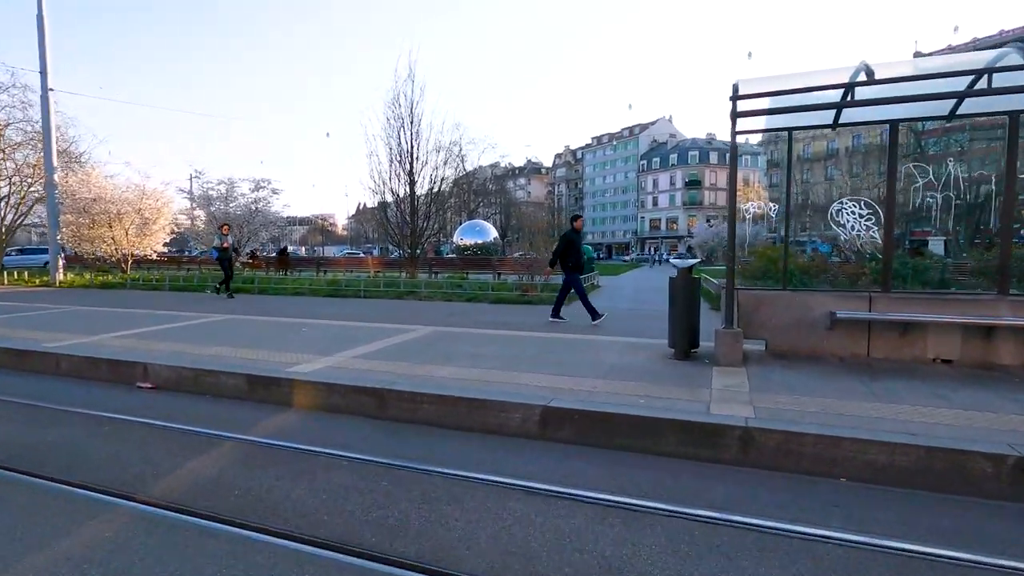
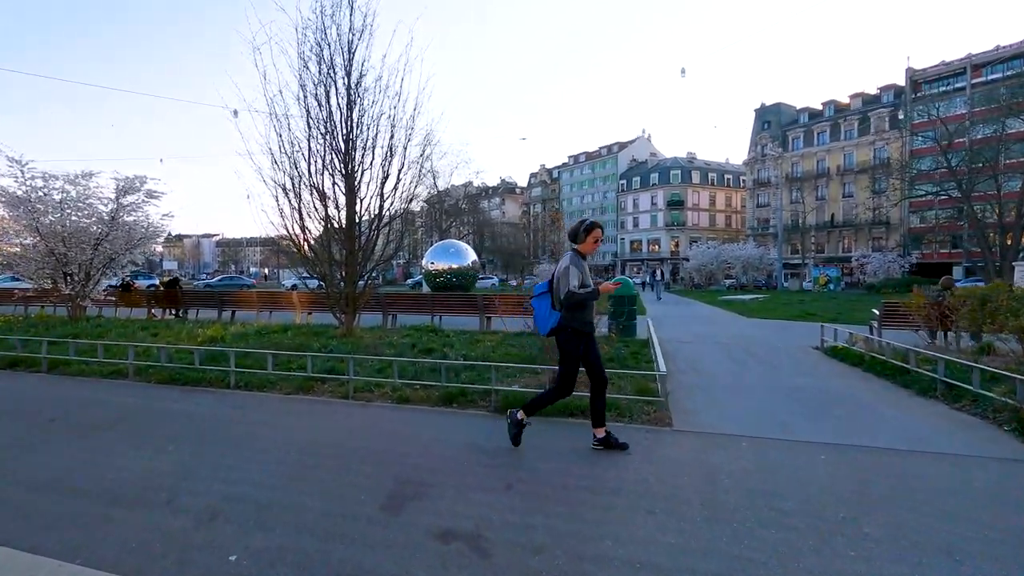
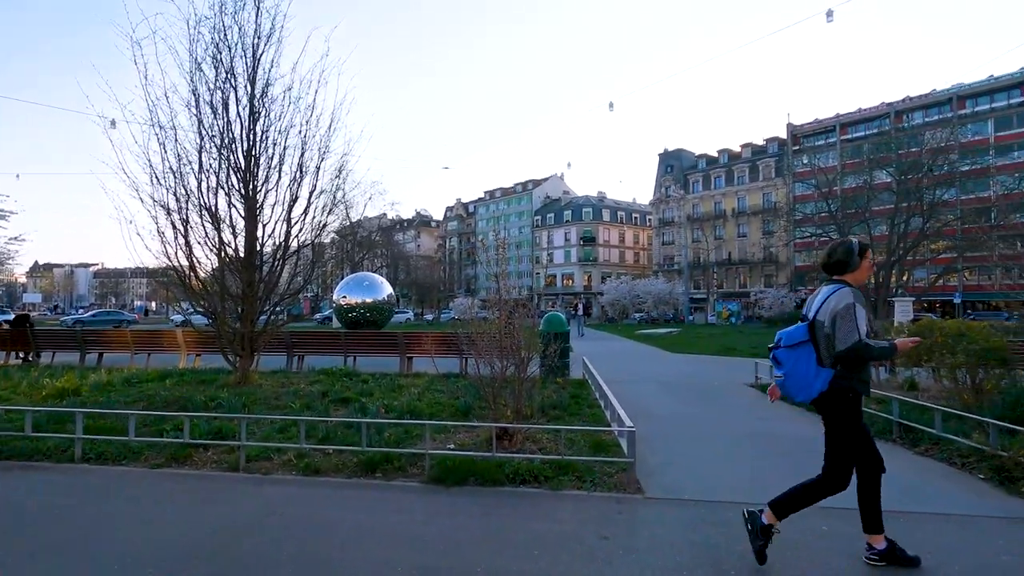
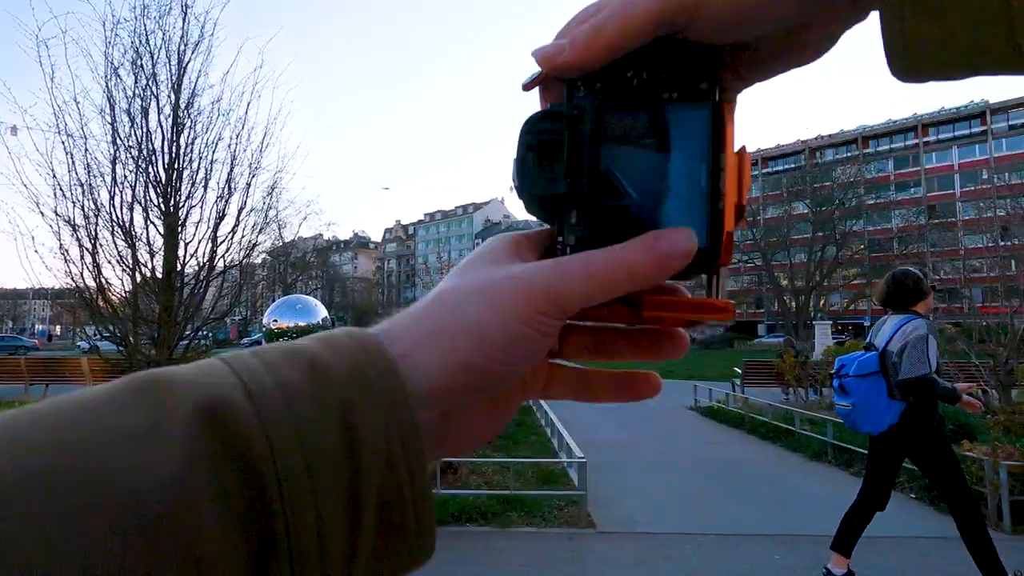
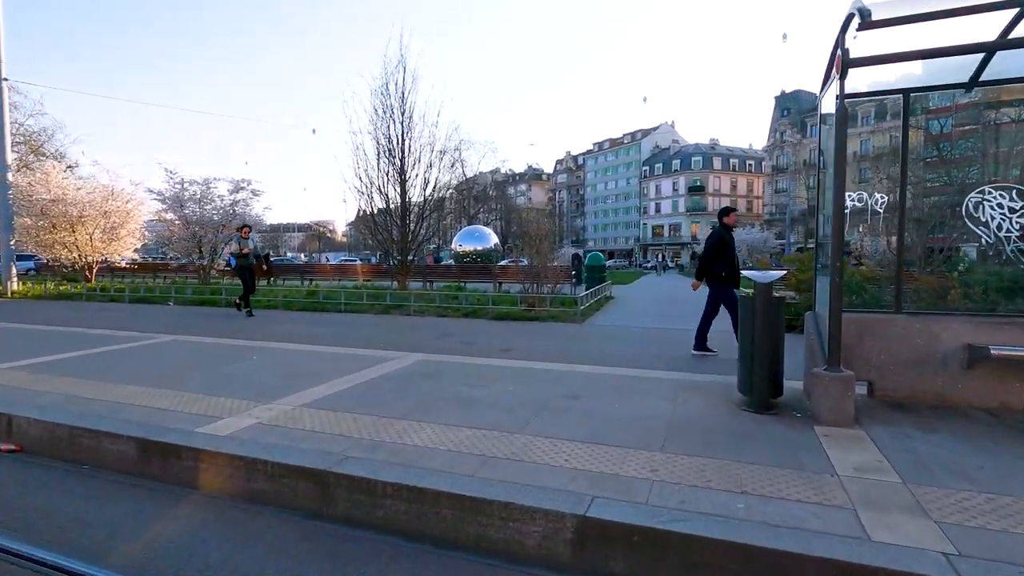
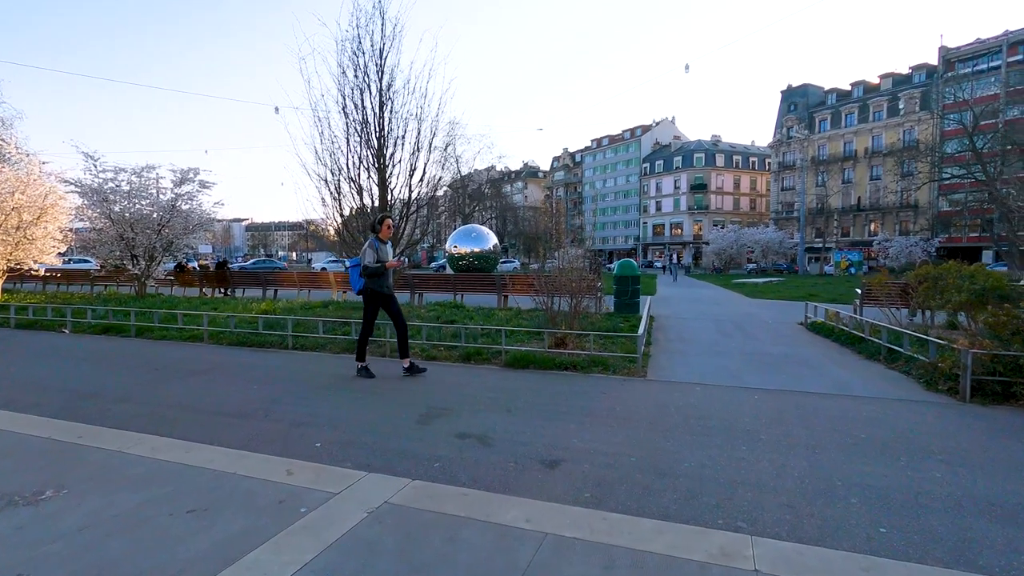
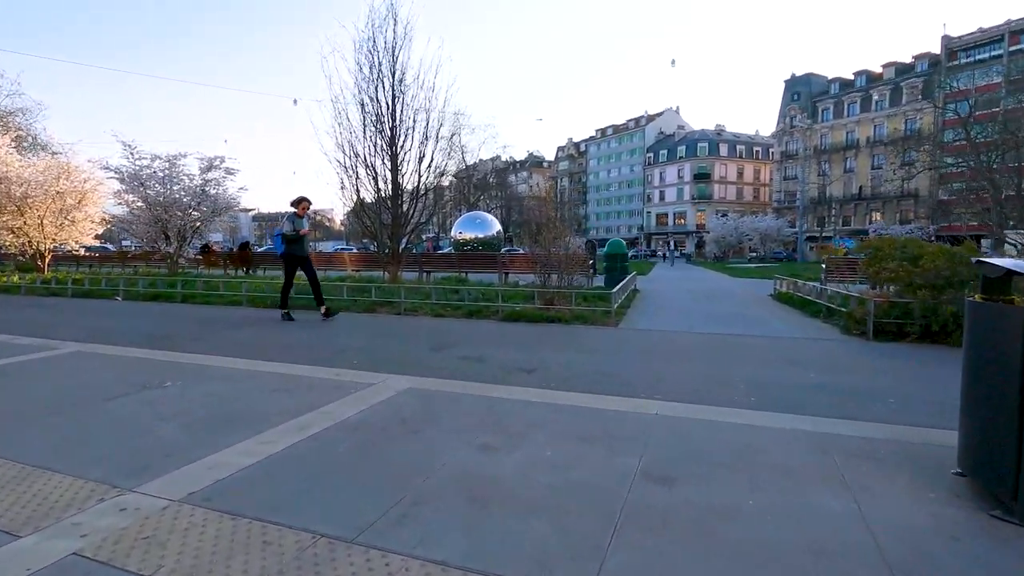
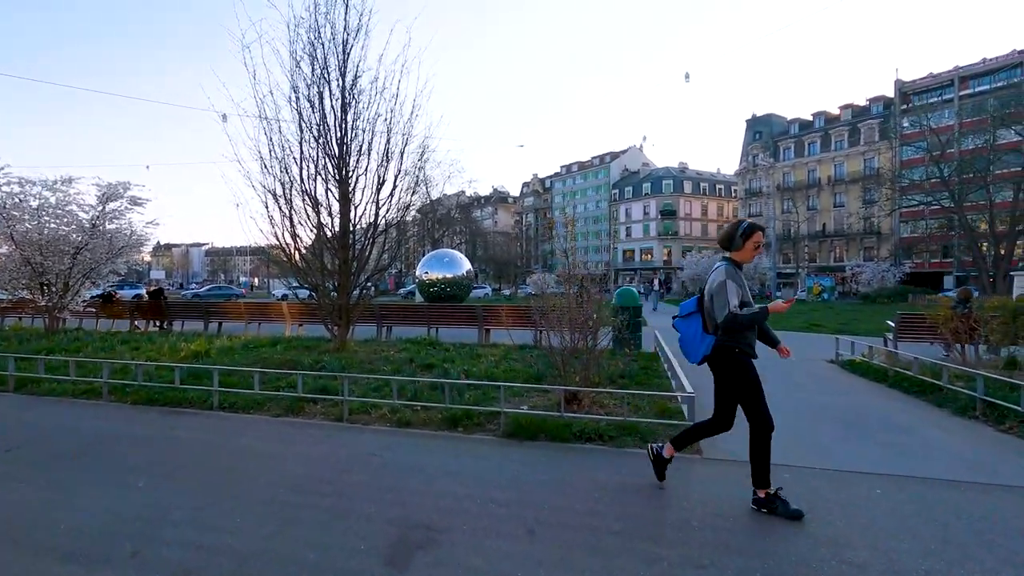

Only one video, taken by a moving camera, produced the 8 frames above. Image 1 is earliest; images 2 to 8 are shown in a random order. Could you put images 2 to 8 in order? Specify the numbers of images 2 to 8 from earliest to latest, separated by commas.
5, 7, 6, 2, 8, 3, 4
